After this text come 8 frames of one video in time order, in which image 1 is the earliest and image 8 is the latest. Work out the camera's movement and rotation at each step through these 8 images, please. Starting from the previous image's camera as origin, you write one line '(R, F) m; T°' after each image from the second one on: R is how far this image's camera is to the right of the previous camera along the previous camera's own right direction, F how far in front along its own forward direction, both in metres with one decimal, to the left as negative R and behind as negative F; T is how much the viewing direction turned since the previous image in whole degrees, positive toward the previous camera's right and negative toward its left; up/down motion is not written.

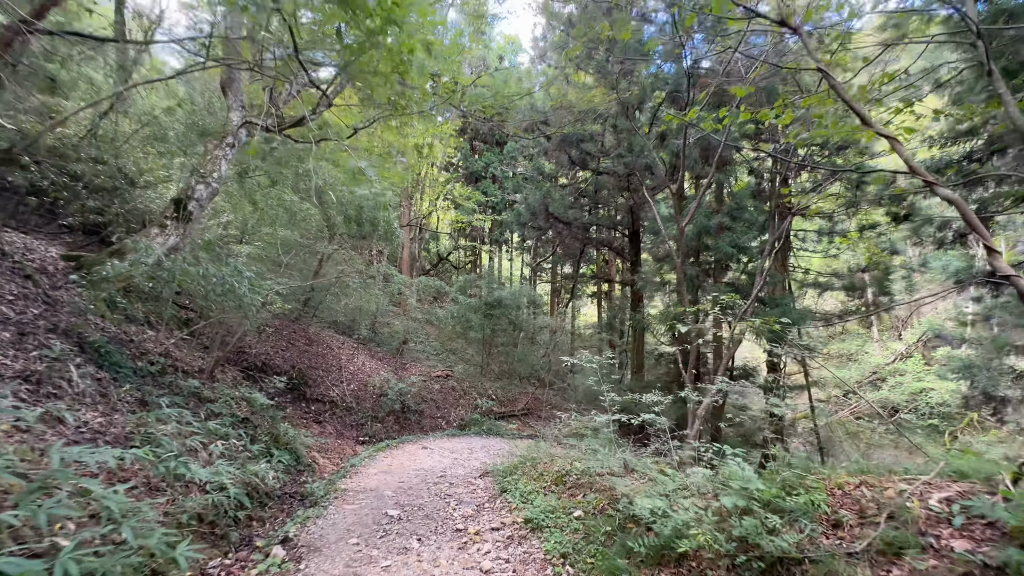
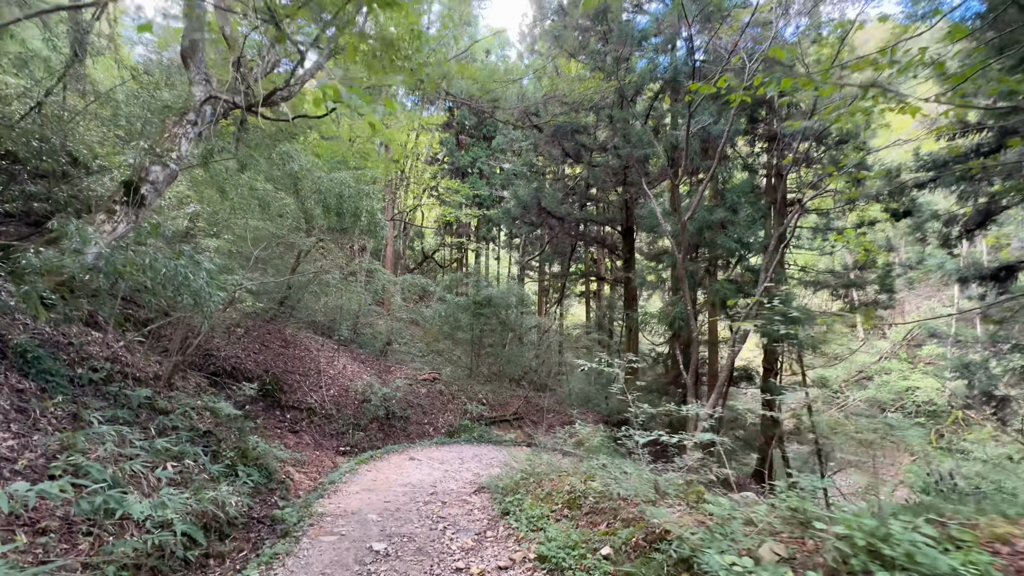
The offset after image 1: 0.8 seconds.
(-0.1, +0.5) m; +2°
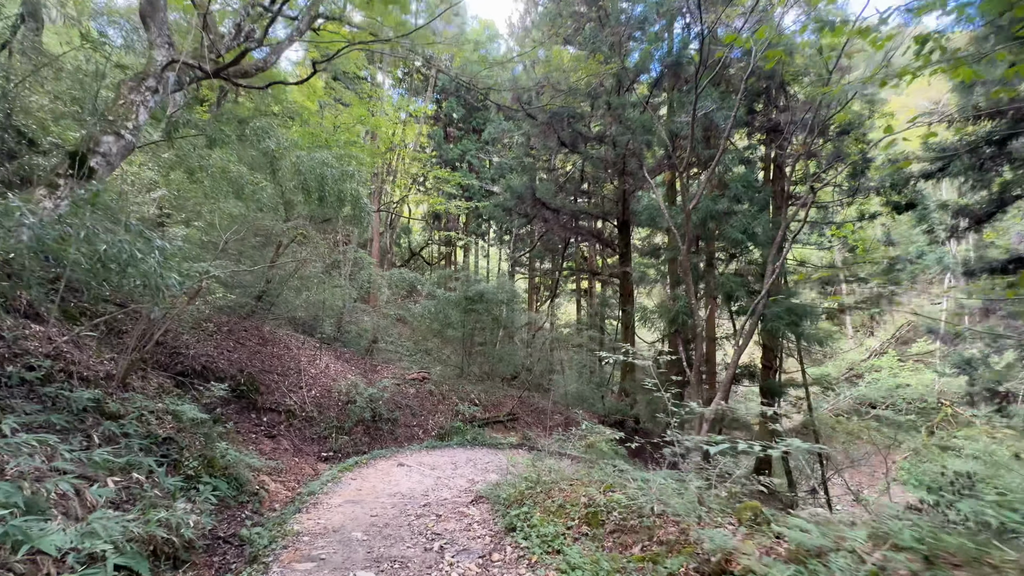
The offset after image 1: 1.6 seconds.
(-0.1, +0.4) m; +2°
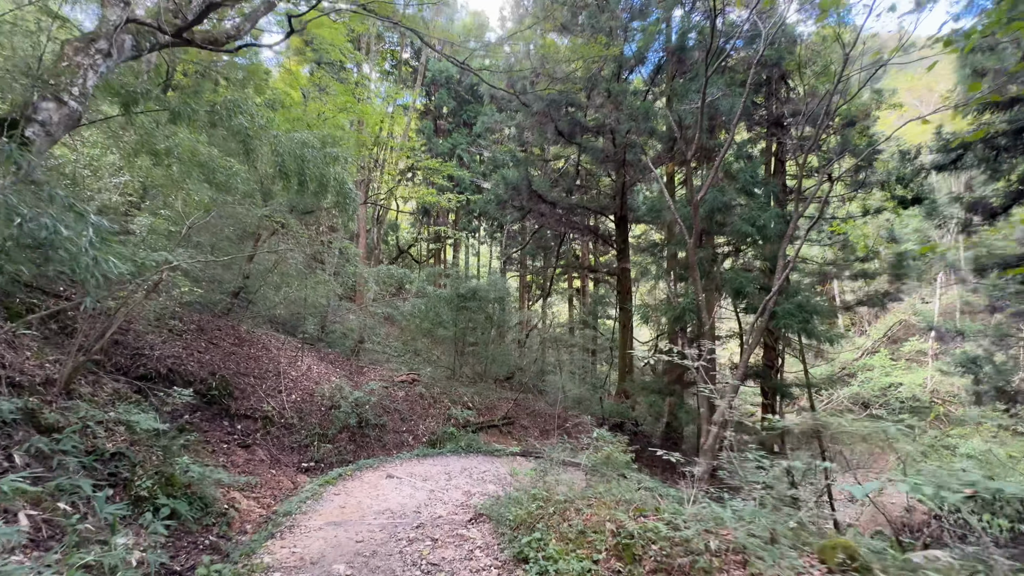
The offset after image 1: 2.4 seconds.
(-0.1, +0.4) m; +2°
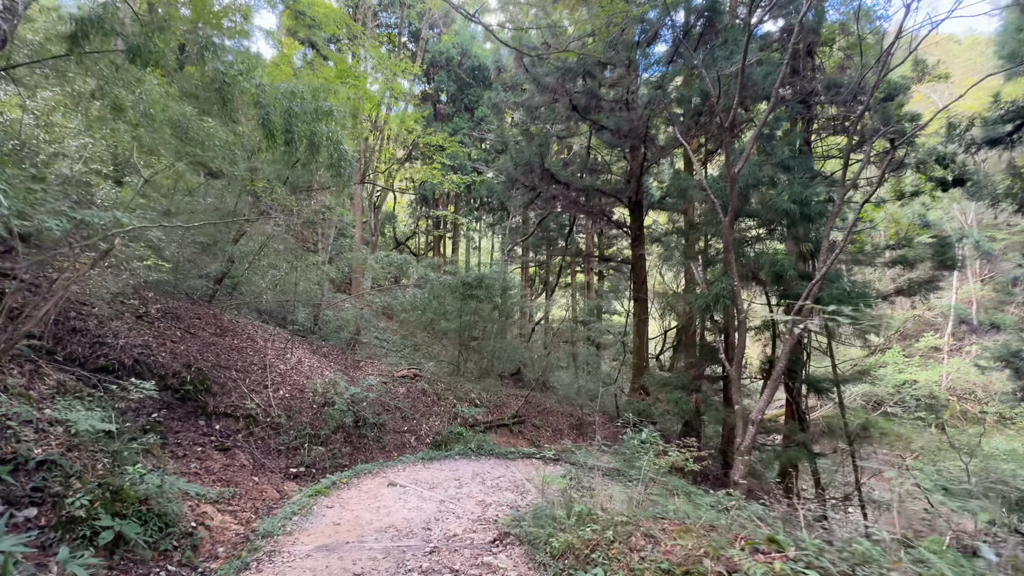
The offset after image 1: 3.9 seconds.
(-0.2, +0.7) m; +1°
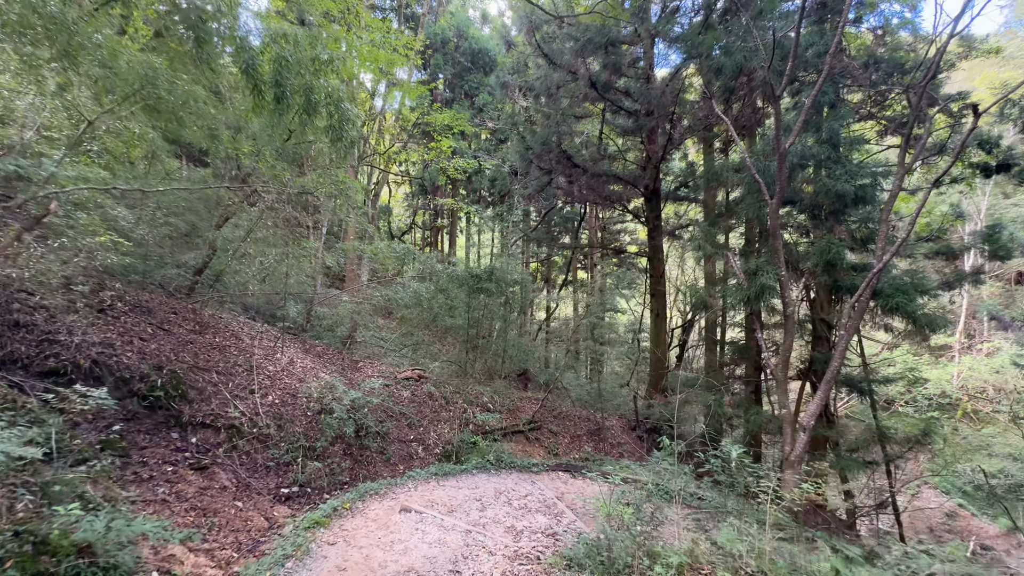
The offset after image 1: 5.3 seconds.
(-0.4, +0.7) m; +1°
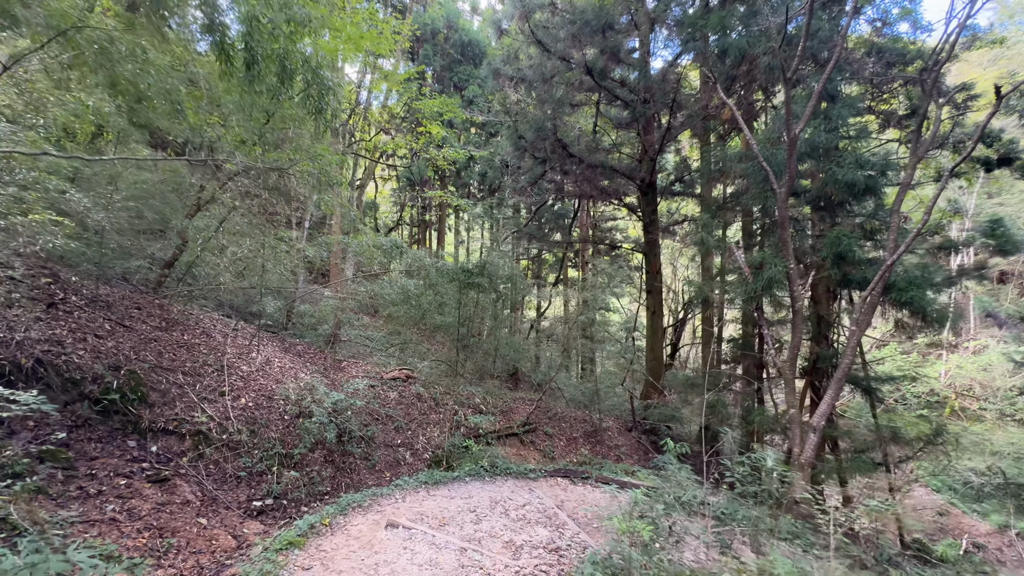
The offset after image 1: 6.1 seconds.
(-0.1, +0.3) m; +2°
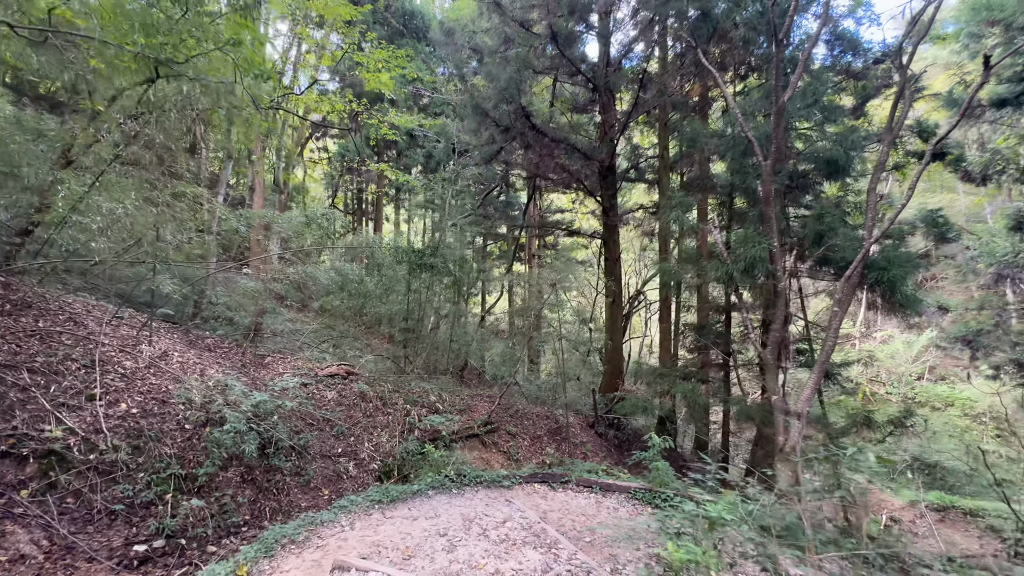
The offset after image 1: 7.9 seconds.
(-0.3, +0.7) m; +8°
